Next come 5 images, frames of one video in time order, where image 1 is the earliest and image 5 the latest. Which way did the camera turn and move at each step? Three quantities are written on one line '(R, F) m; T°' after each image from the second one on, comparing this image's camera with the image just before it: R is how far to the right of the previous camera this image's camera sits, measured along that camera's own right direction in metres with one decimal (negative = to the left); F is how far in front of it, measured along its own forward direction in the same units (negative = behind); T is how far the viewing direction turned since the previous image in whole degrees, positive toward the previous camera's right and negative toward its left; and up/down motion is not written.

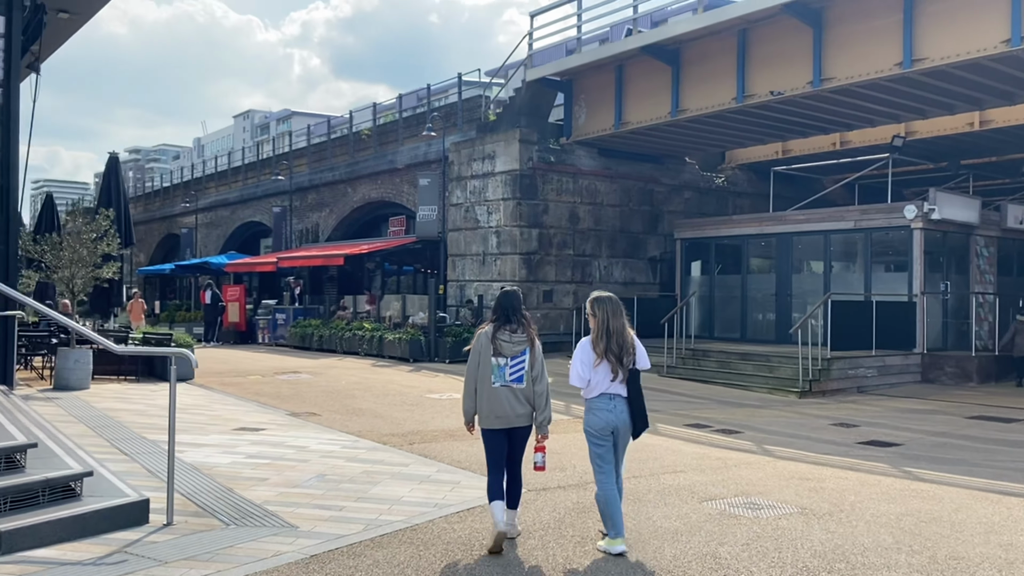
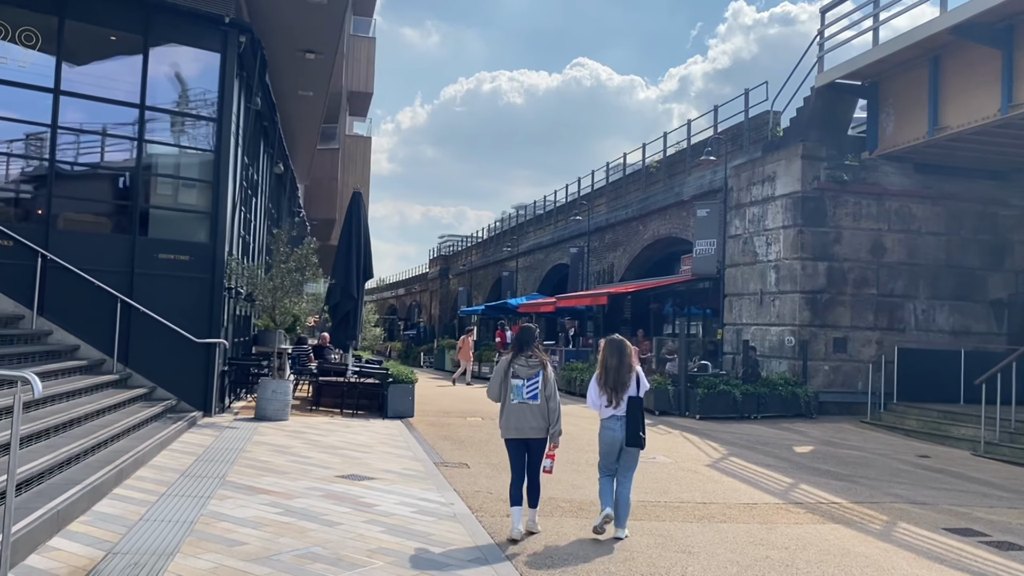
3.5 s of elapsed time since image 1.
(+1.8, +2.4) m; -24°
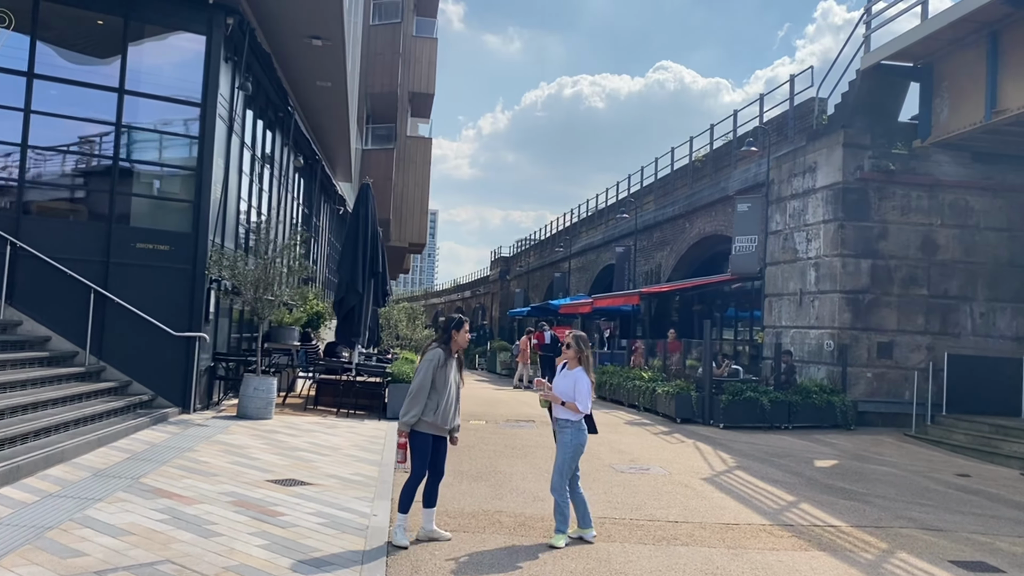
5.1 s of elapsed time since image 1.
(+1.1, +0.9) m; -5°
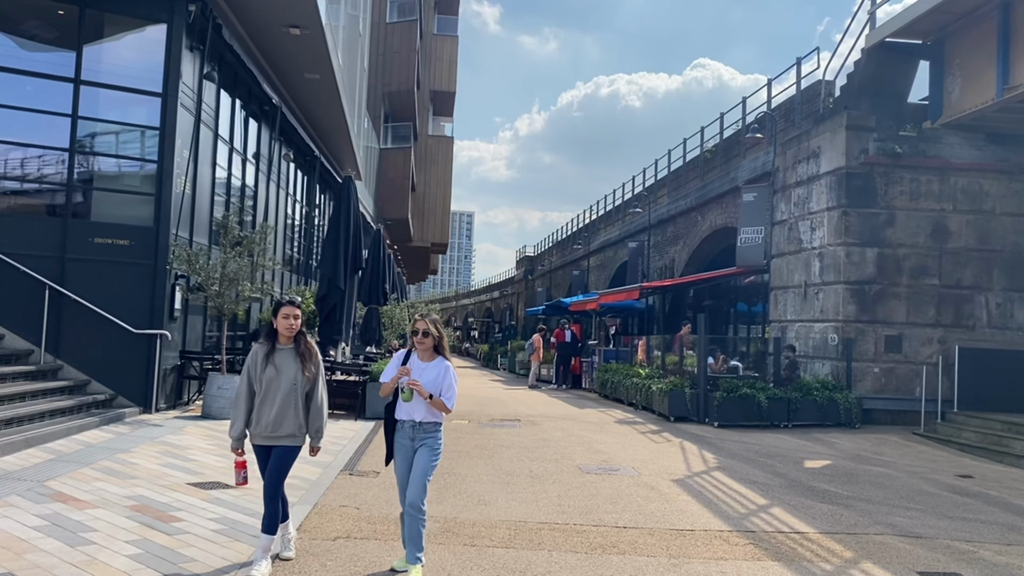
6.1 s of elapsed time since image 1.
(+0.8, +0.6) m; -2°
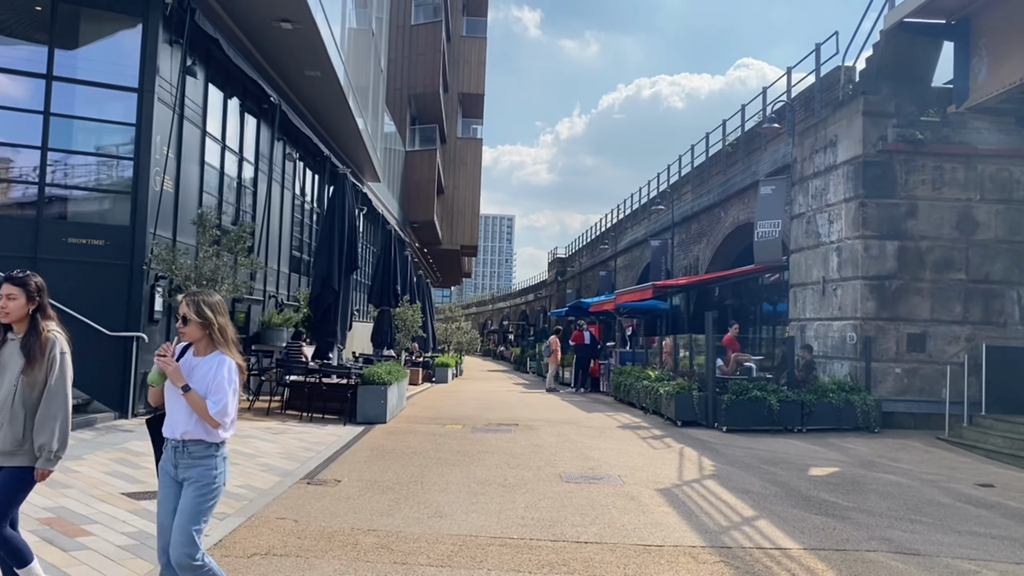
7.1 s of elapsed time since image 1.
(+0.6, +0.6) m; -3°
